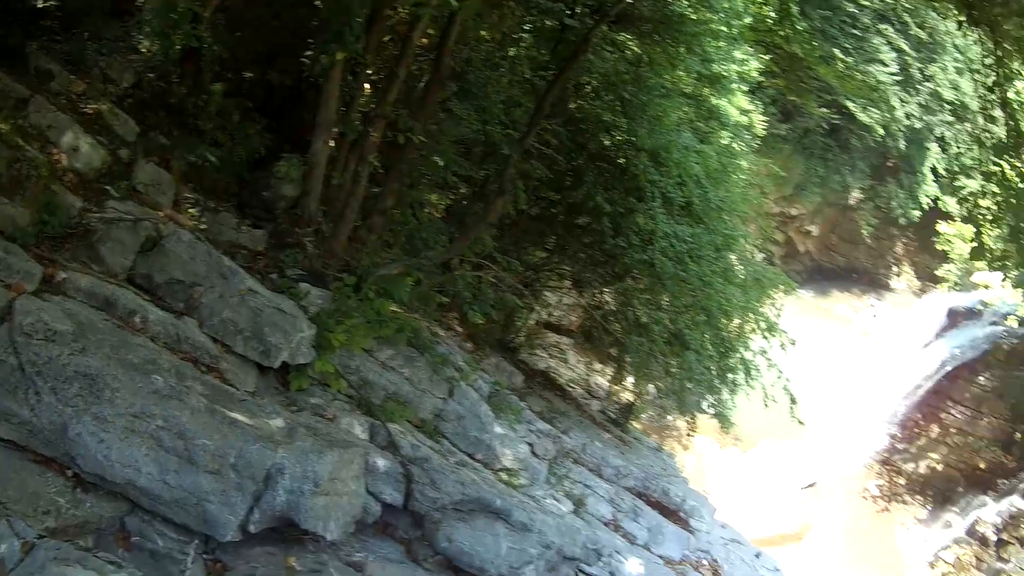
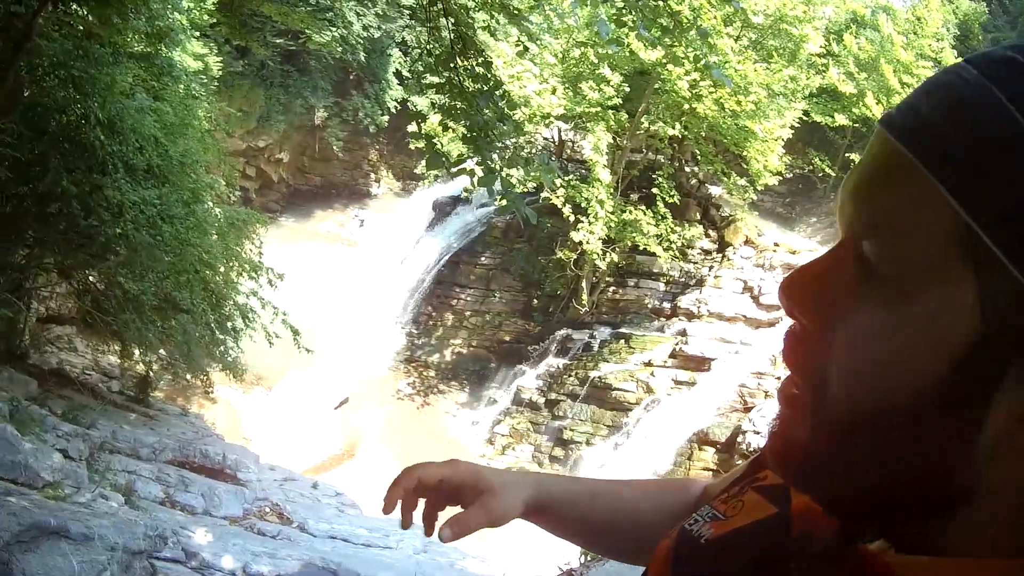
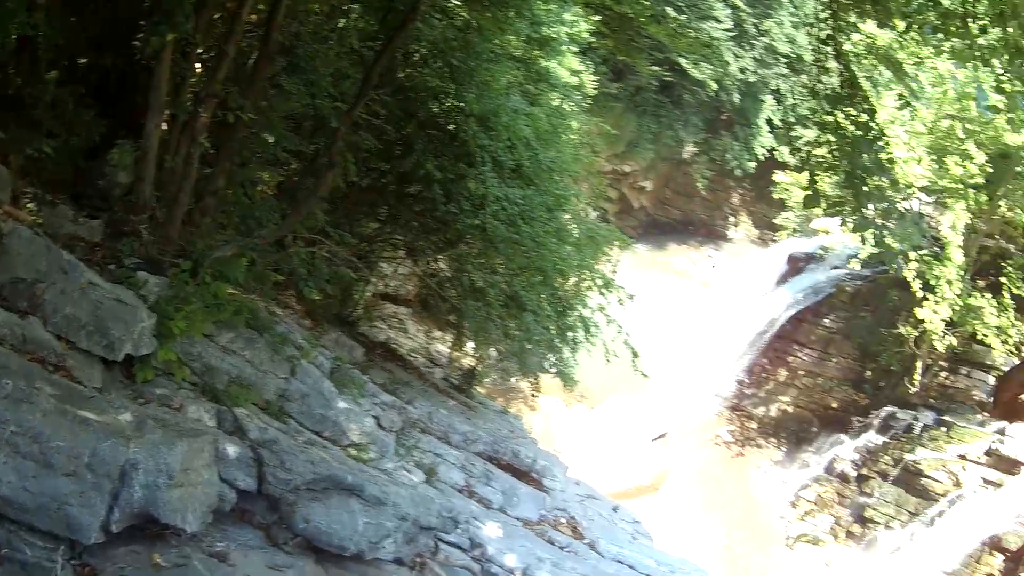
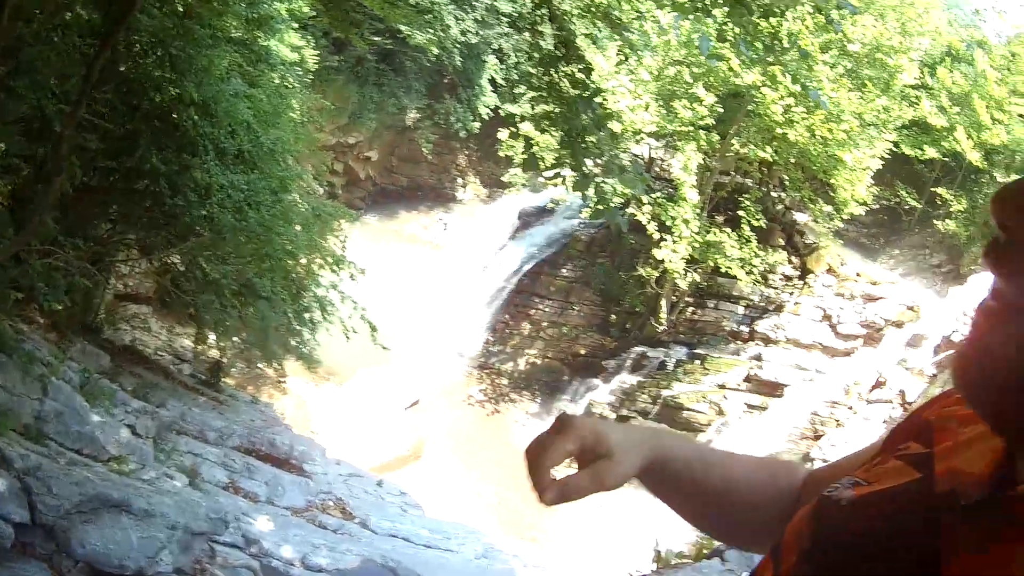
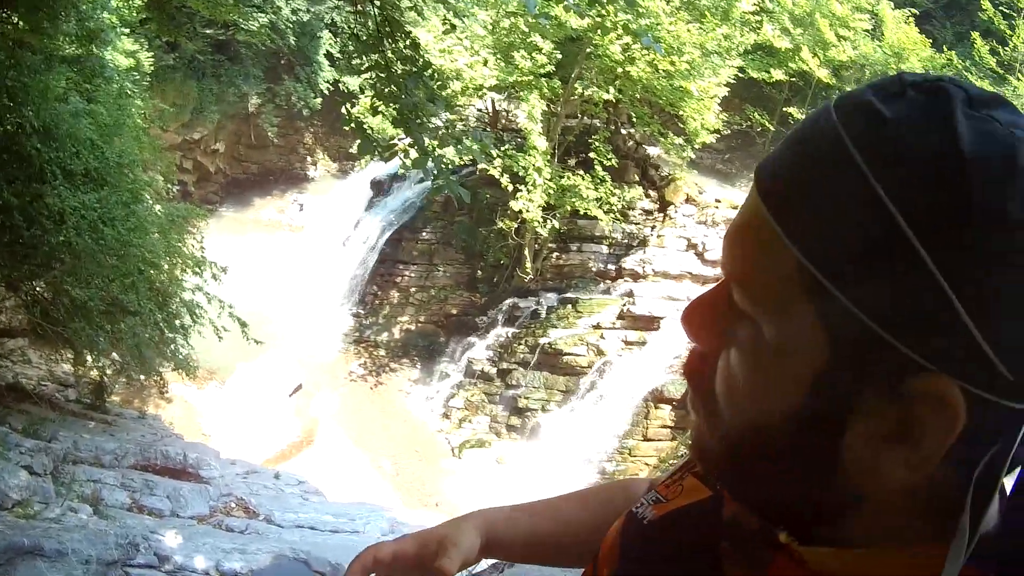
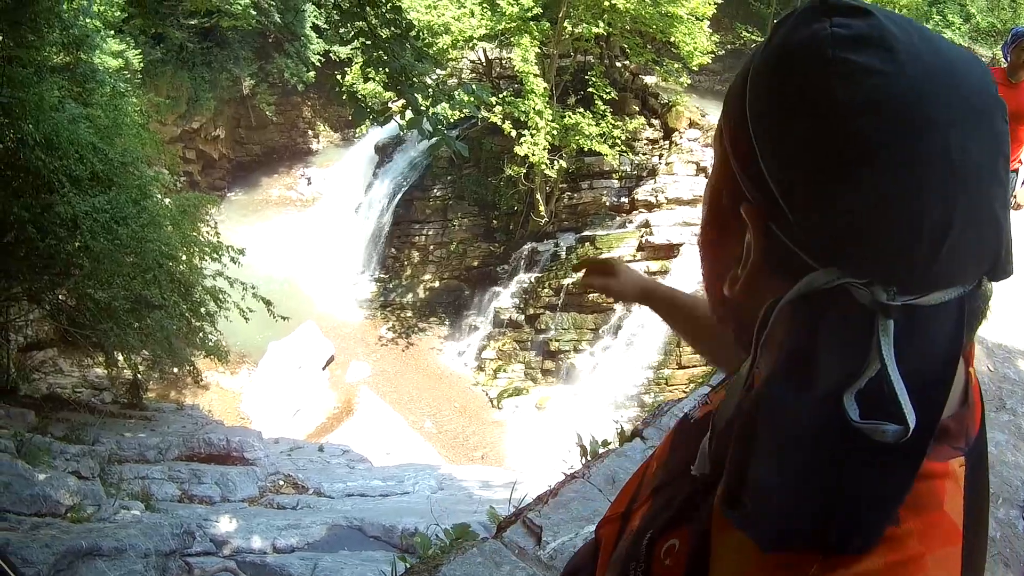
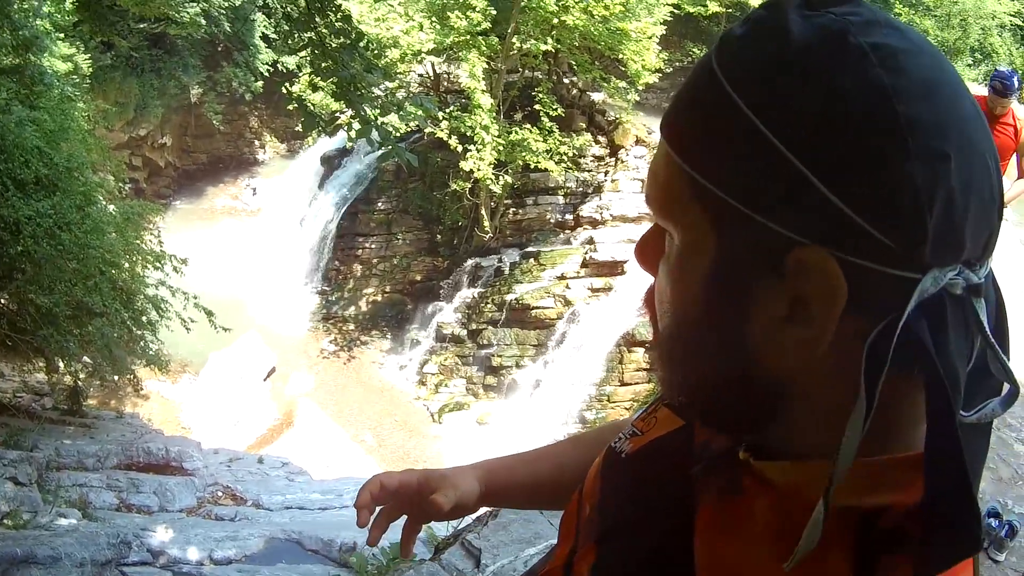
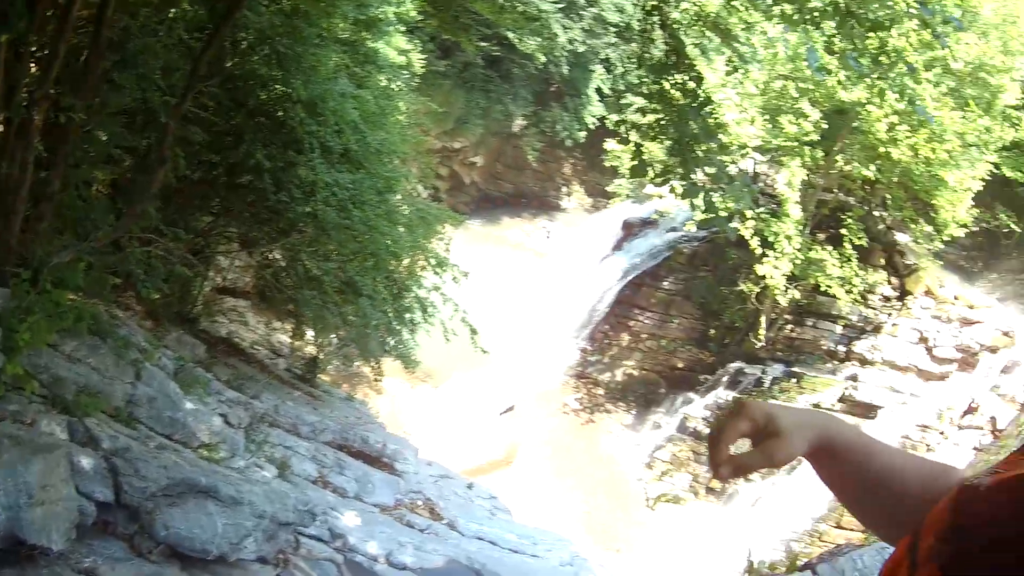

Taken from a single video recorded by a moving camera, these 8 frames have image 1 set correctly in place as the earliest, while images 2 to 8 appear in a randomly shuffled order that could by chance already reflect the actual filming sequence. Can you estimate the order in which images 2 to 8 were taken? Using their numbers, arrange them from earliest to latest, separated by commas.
3, 8, 4, 2, 5, 7, 6
